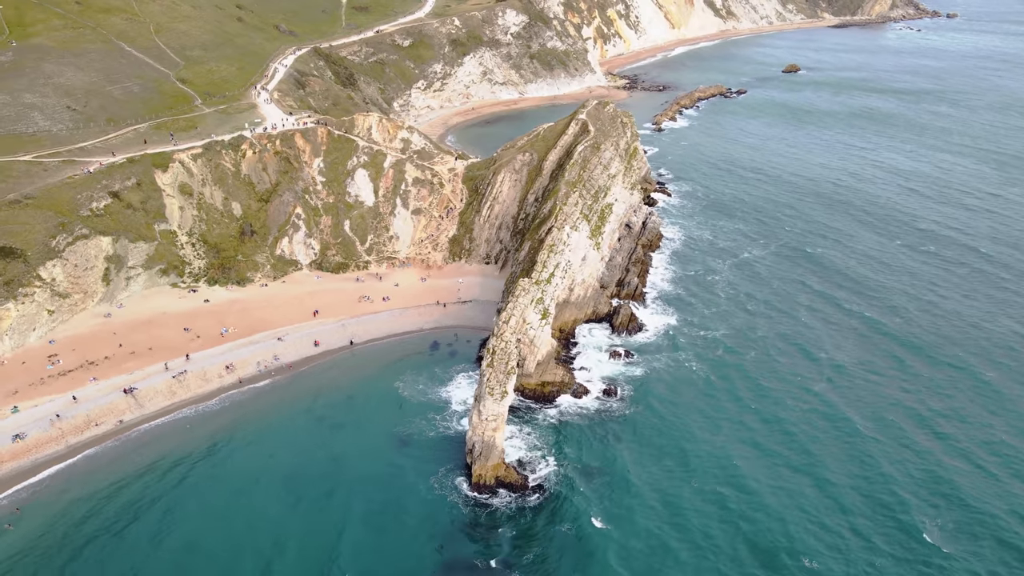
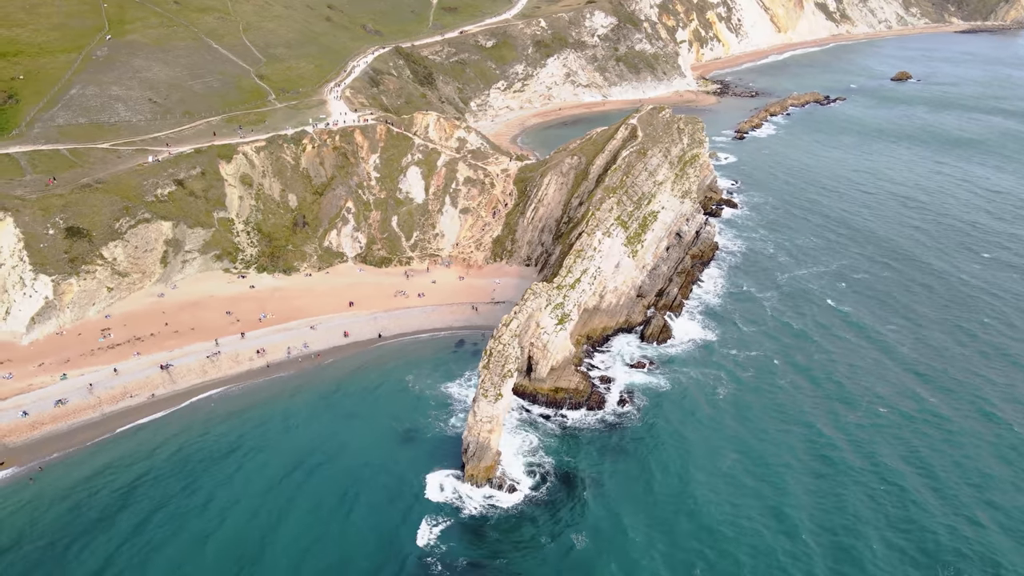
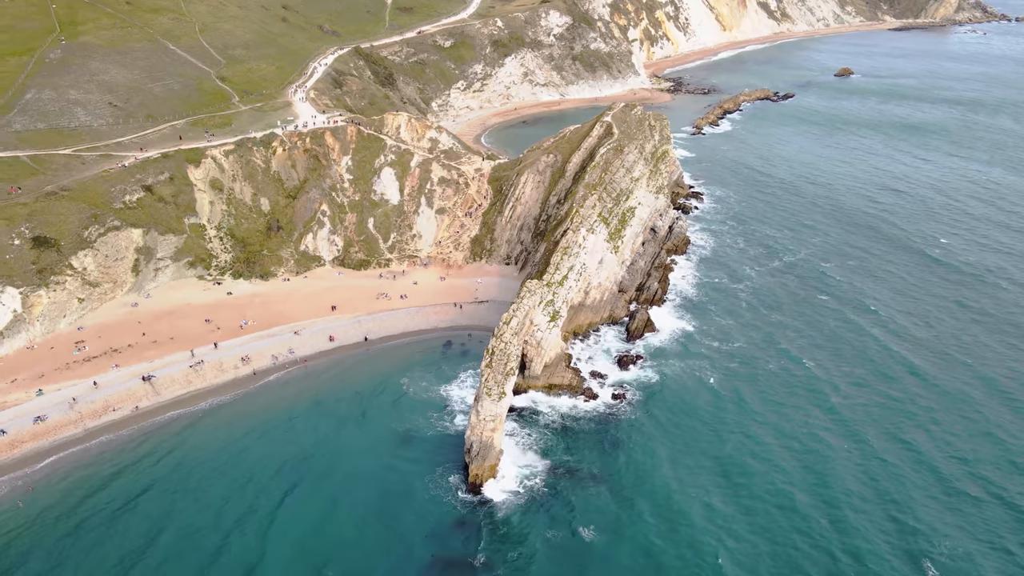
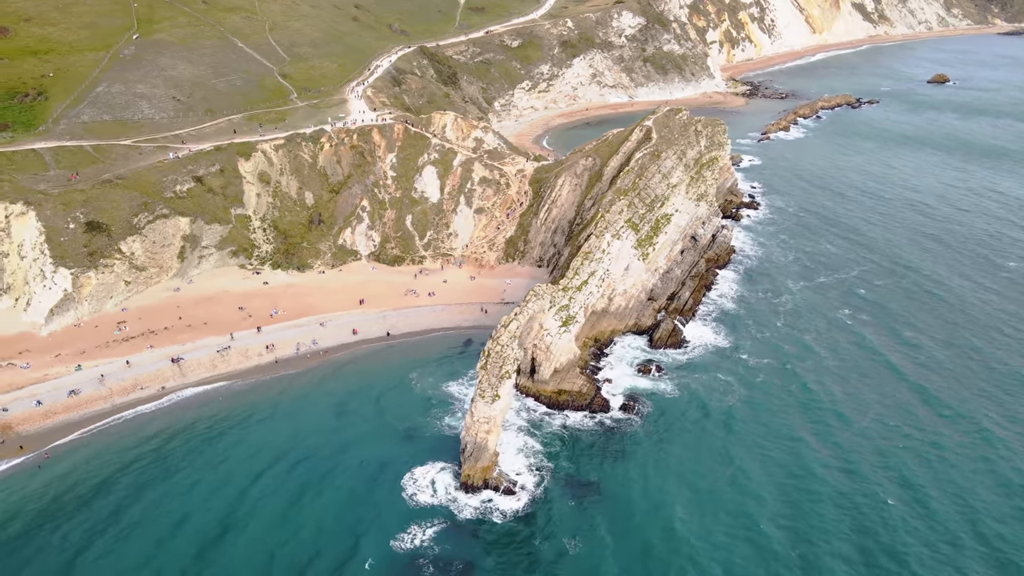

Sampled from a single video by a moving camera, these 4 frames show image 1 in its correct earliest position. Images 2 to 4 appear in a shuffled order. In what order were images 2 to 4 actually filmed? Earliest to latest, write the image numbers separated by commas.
3, 2, 4
